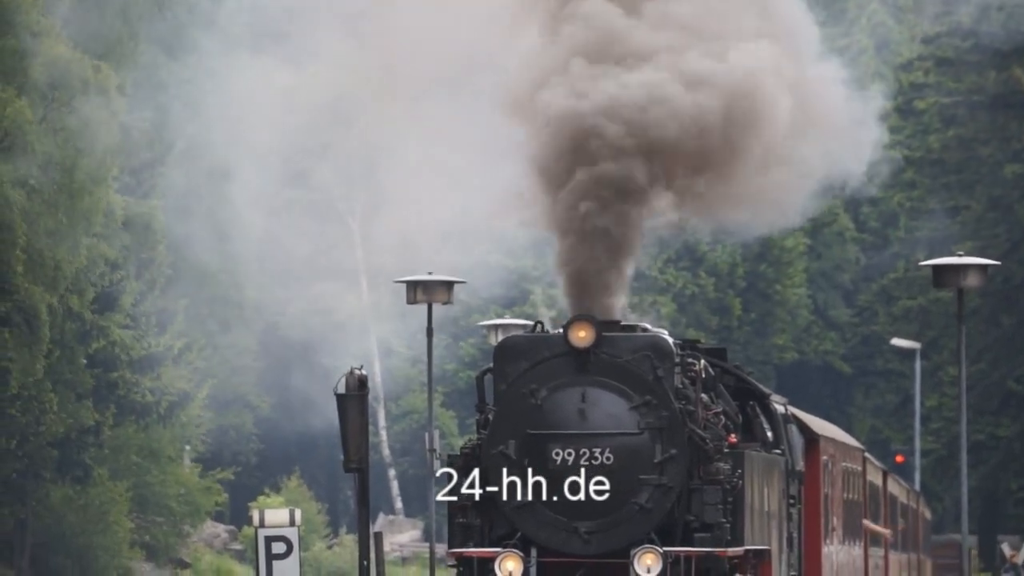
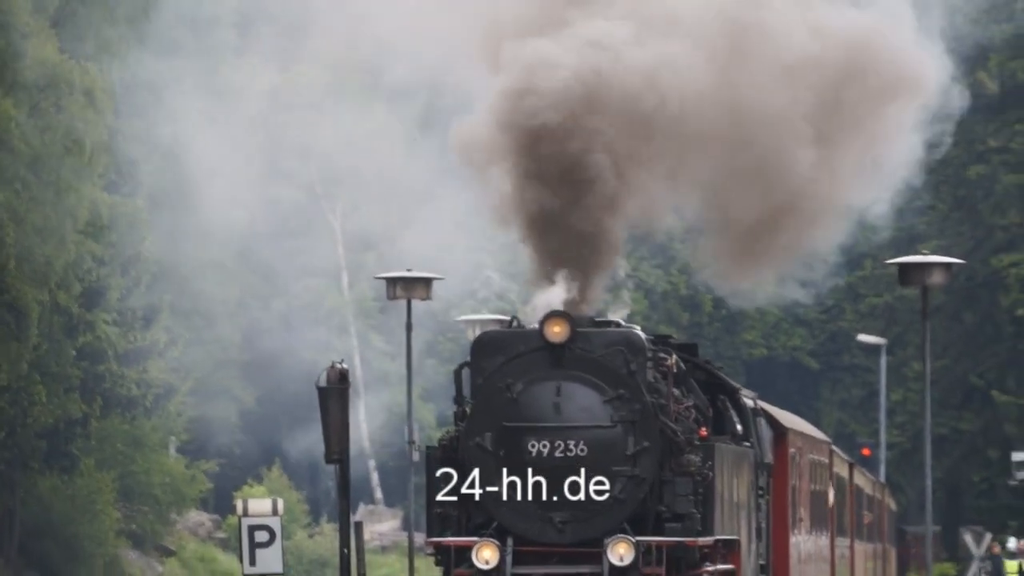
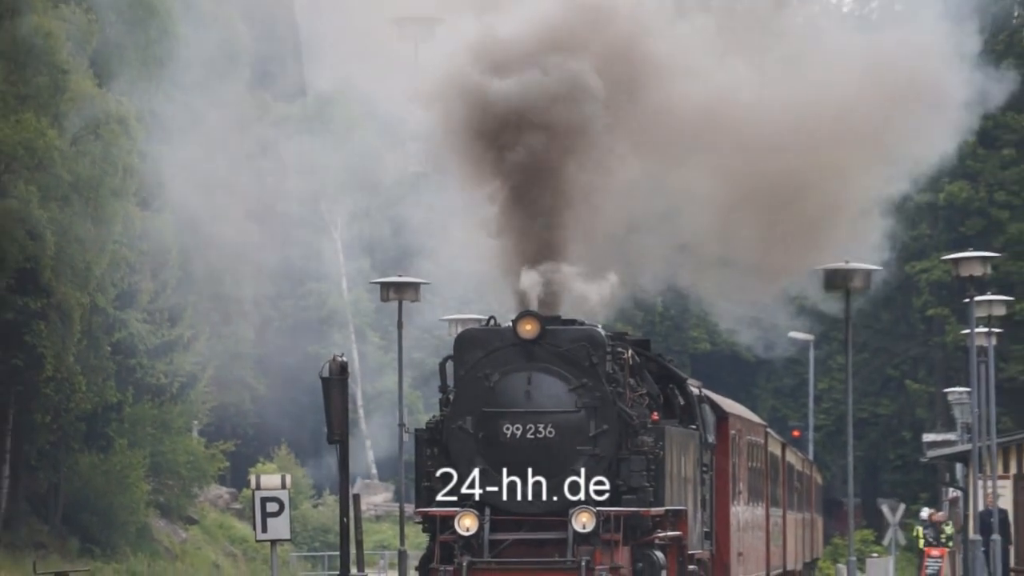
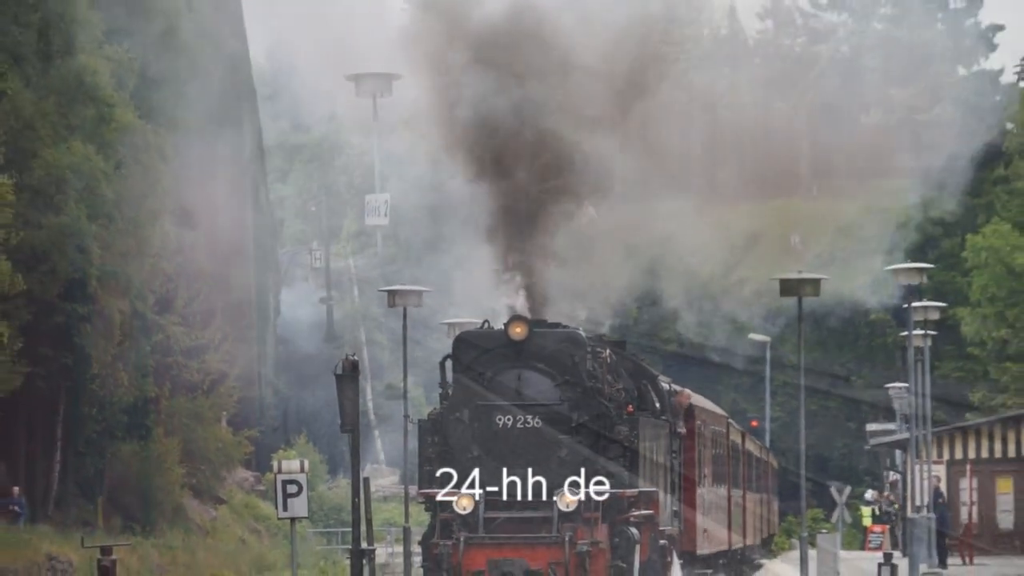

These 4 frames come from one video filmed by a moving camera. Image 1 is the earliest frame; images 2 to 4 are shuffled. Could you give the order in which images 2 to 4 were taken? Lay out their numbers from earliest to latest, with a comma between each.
2, 3, 4
